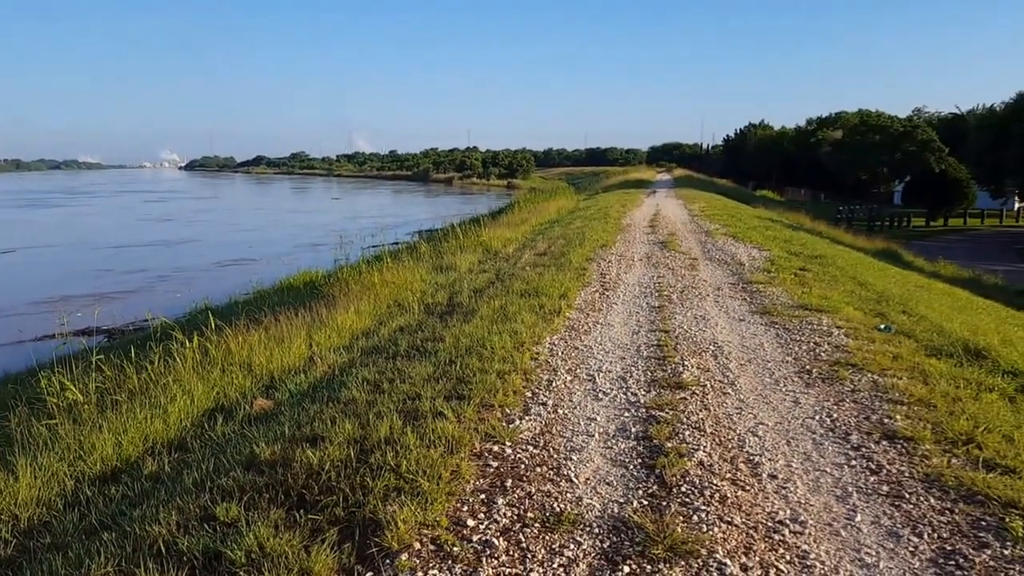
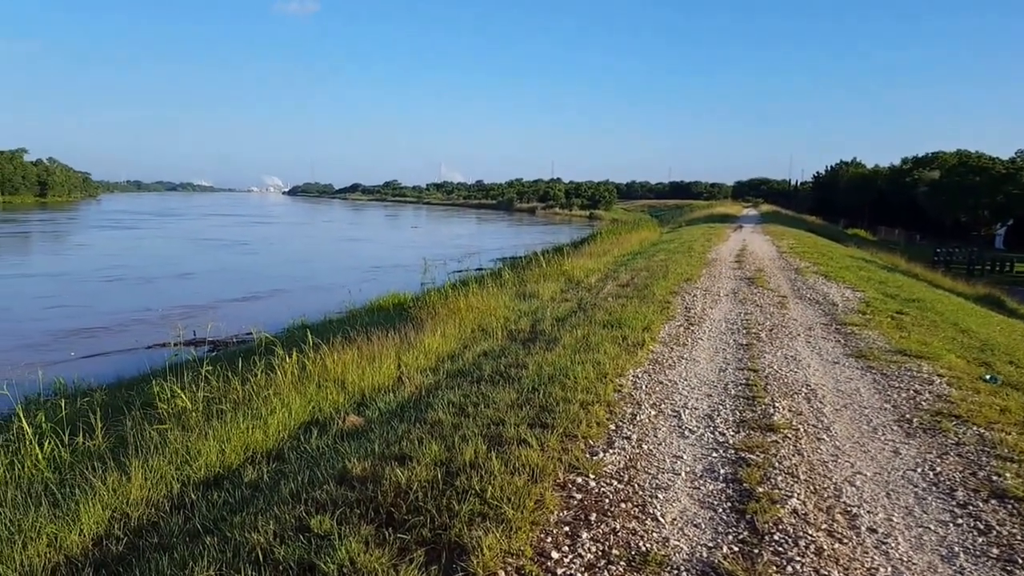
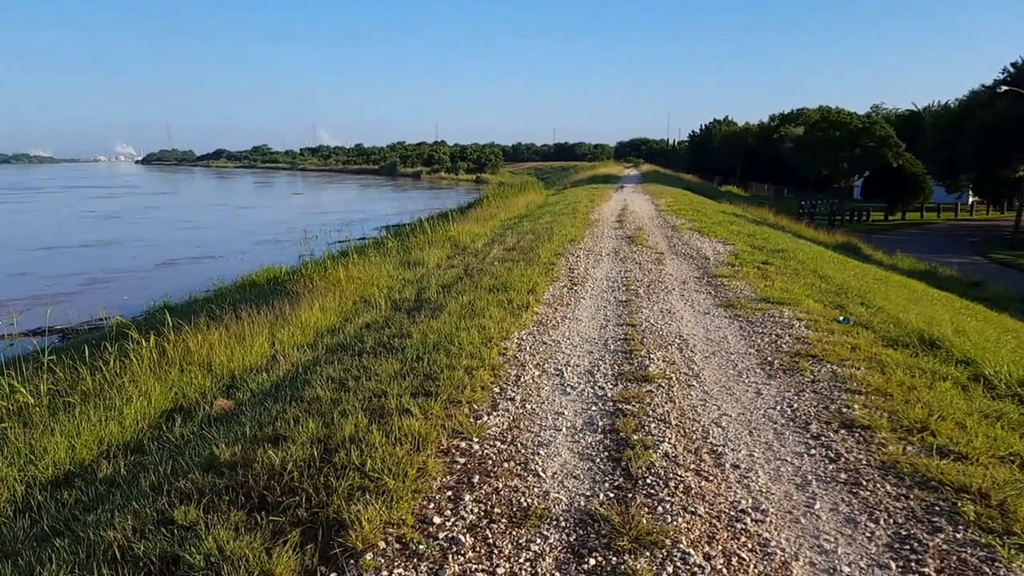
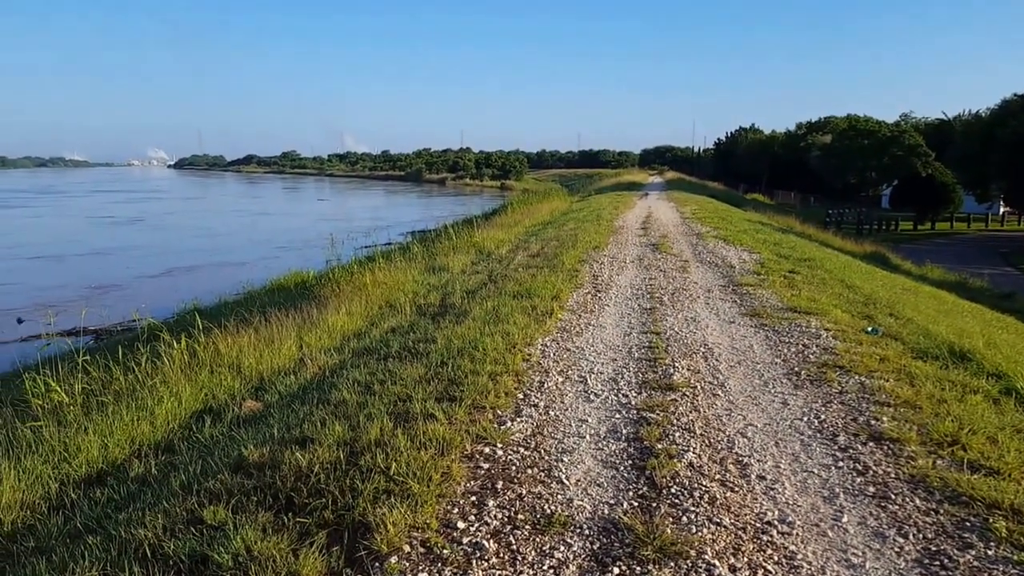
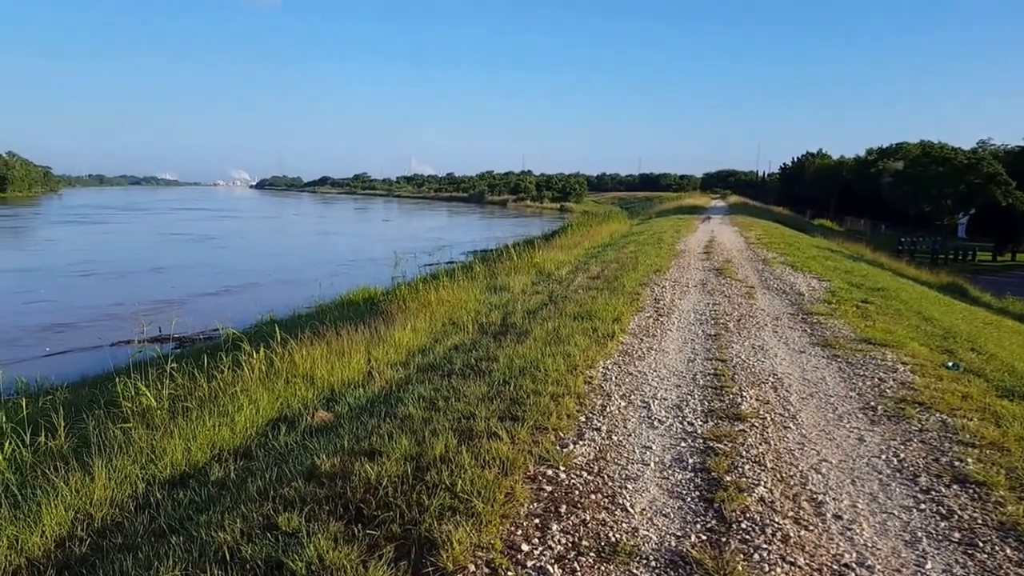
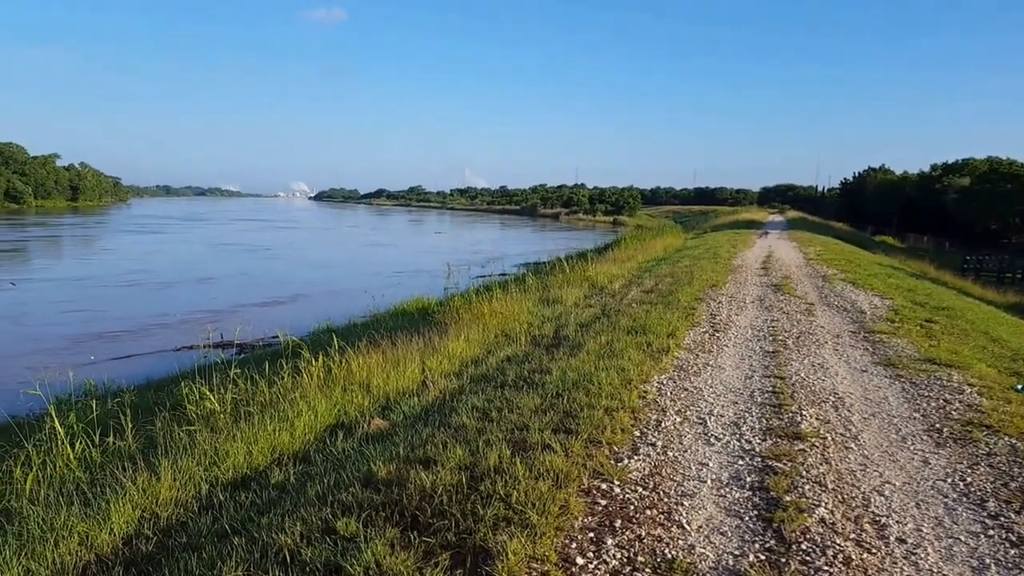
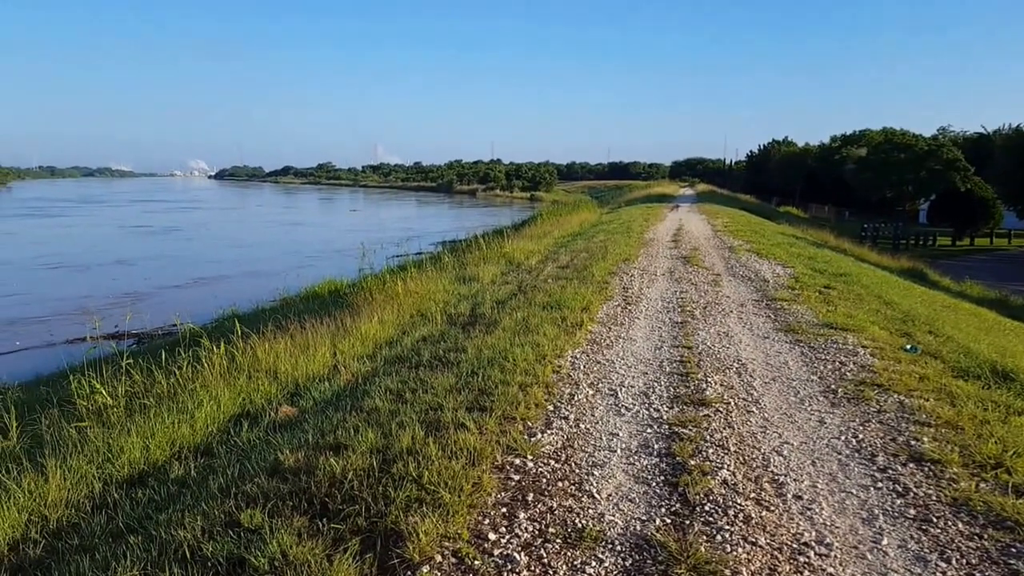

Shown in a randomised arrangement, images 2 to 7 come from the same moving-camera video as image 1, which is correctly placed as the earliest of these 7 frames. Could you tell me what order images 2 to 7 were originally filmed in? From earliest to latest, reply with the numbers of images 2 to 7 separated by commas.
3, 4, 7, 5, 2, 6
